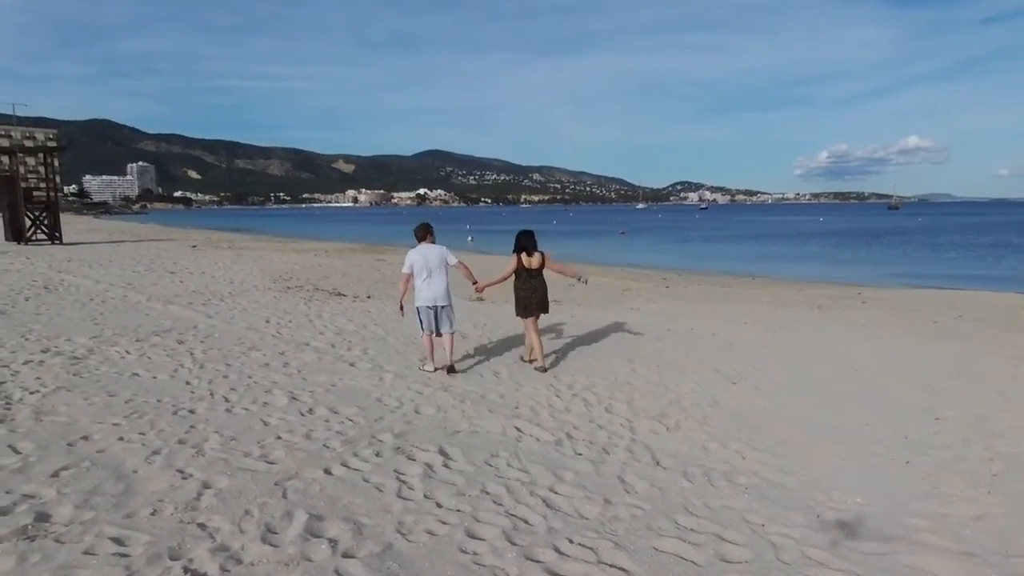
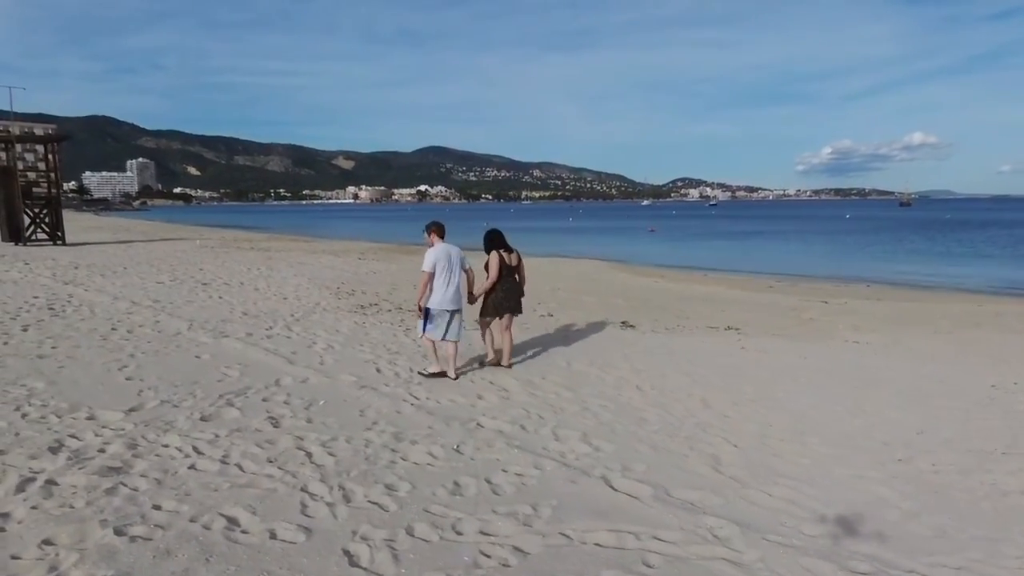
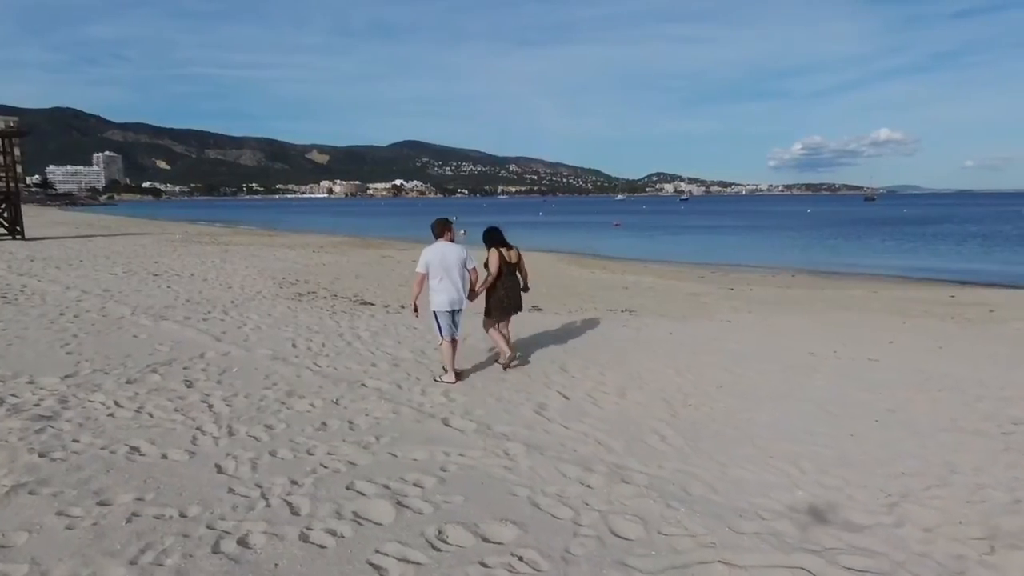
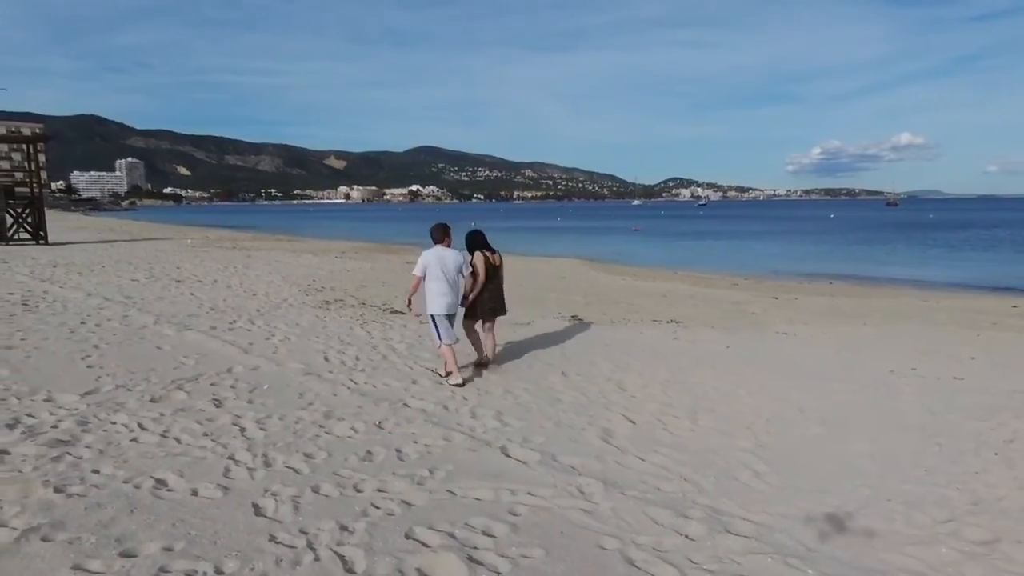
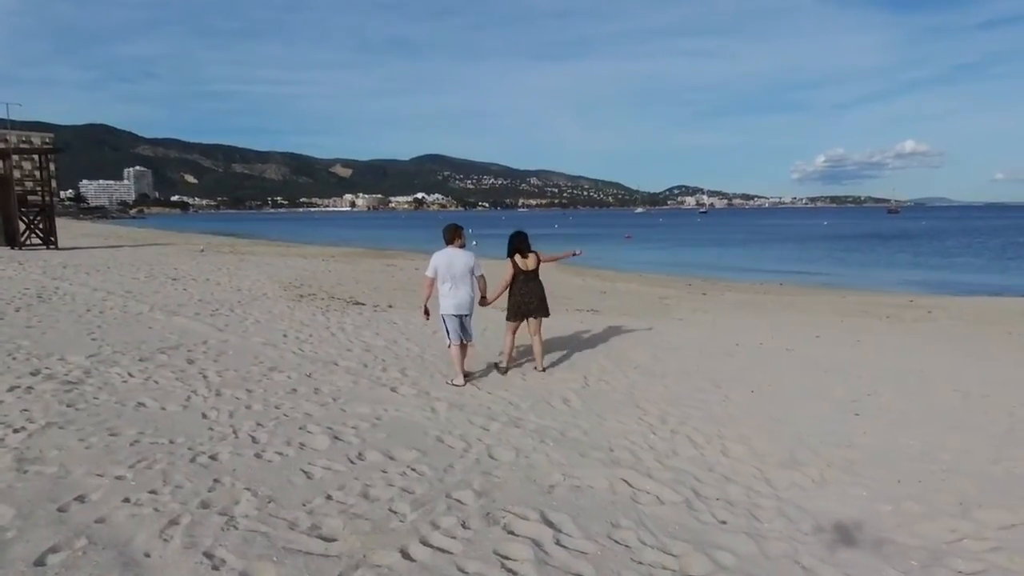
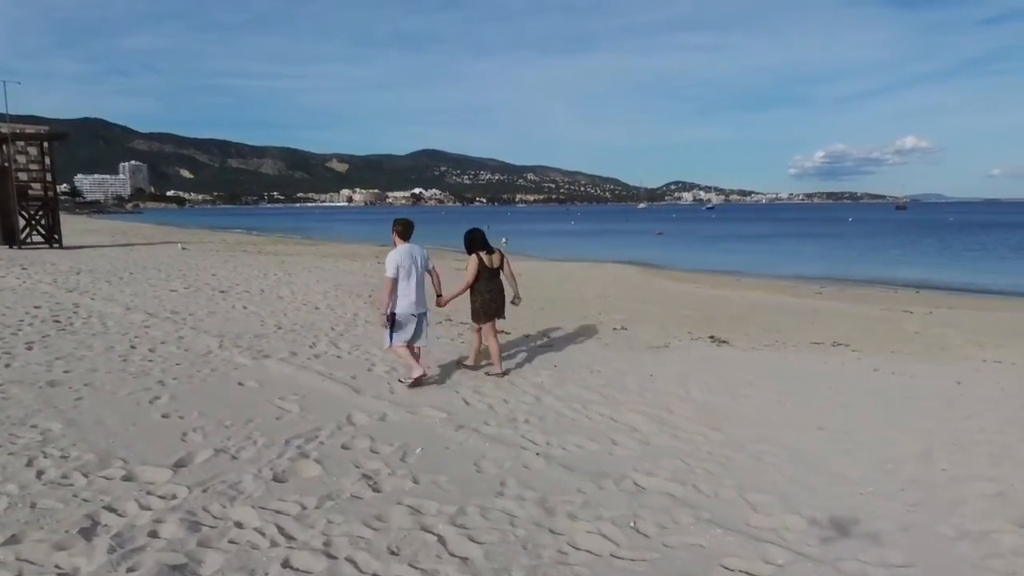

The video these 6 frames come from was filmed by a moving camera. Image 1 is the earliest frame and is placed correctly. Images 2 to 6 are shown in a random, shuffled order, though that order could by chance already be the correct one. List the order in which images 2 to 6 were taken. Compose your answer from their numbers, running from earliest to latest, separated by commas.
5, 3, 4, 2, 6
